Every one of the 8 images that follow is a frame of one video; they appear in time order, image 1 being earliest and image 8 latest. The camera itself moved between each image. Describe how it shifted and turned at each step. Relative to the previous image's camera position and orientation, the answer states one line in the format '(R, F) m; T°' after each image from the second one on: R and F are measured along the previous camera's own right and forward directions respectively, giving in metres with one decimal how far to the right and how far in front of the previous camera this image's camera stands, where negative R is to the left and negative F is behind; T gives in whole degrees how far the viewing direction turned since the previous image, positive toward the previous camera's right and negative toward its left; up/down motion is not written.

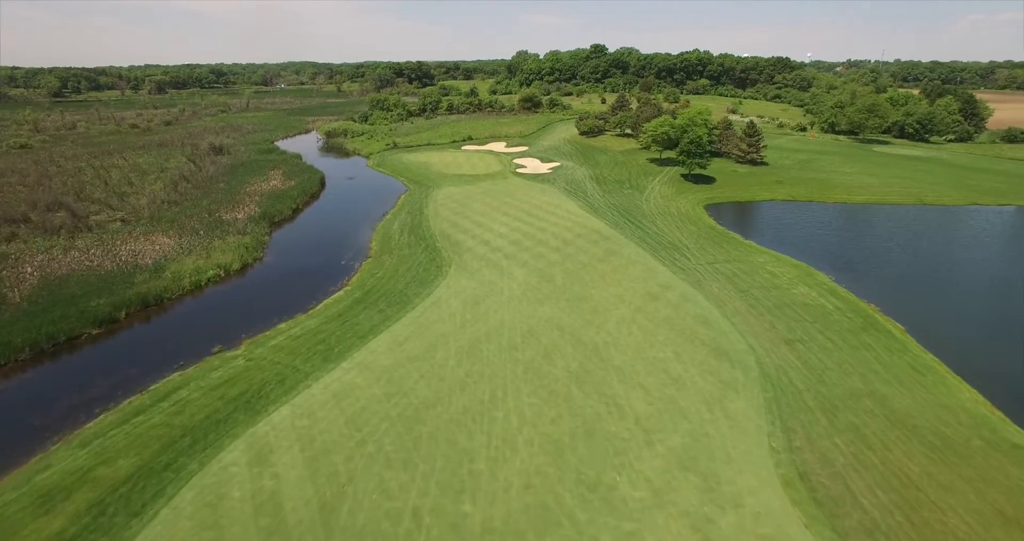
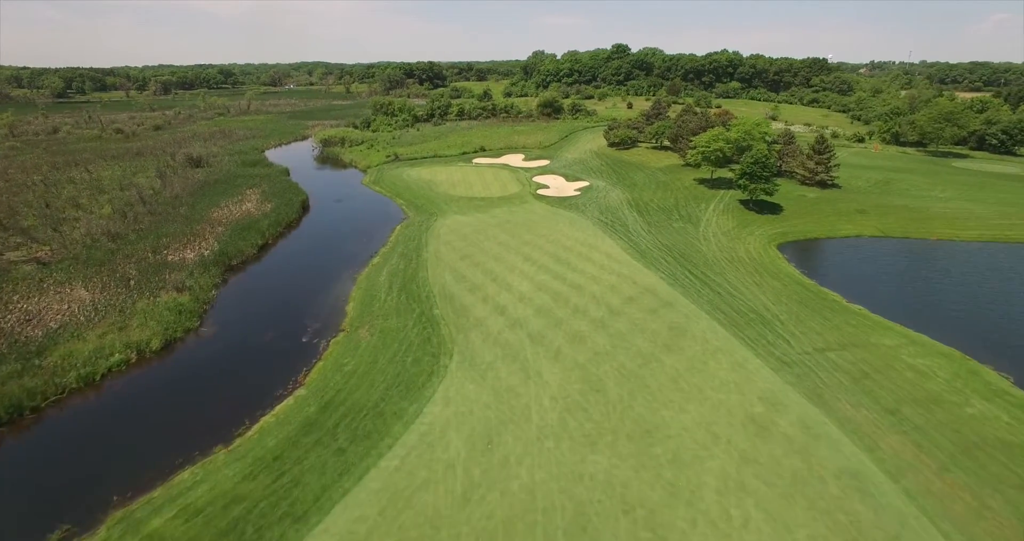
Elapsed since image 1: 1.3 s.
(-0.7, +11.5) m; -1°
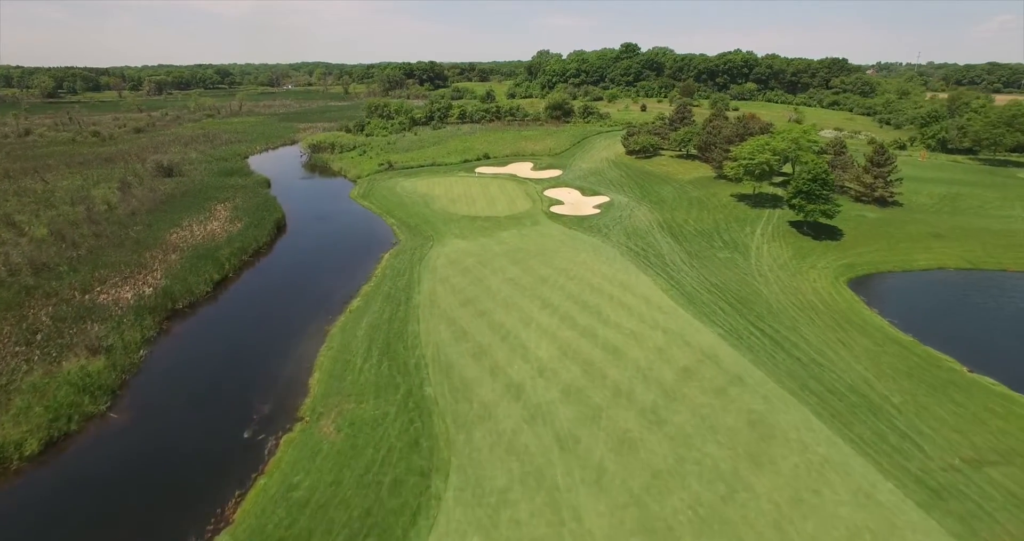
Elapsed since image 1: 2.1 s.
(-0.7, +8.1) m; 0°
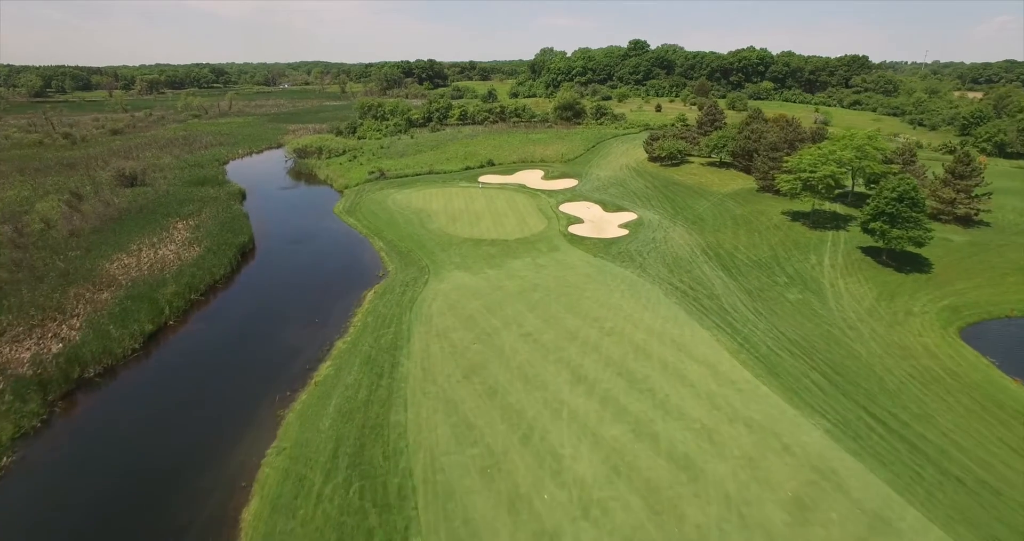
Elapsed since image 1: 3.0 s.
(-0.8, +8.1) m; 0°
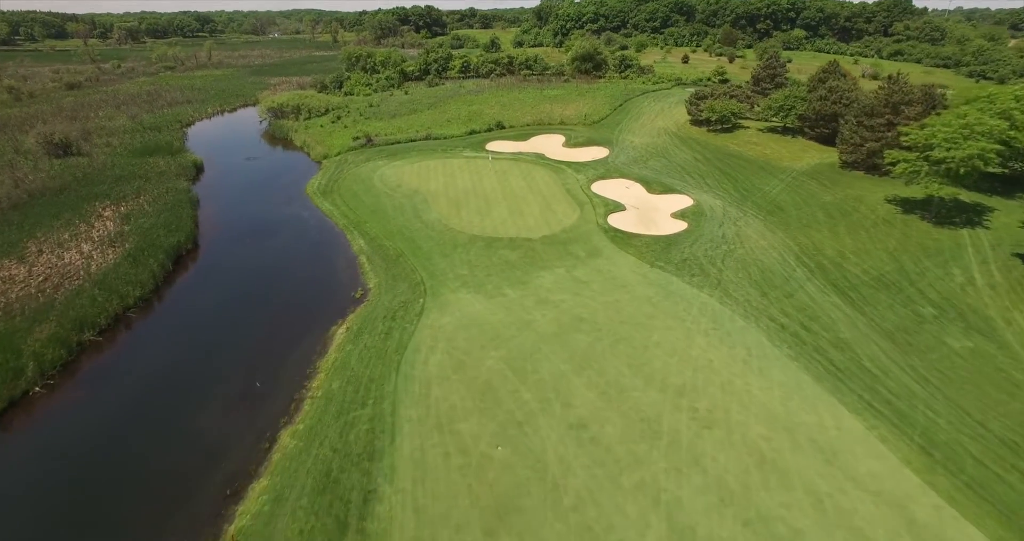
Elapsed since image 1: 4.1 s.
(-1.3, +10.4) m; 0°
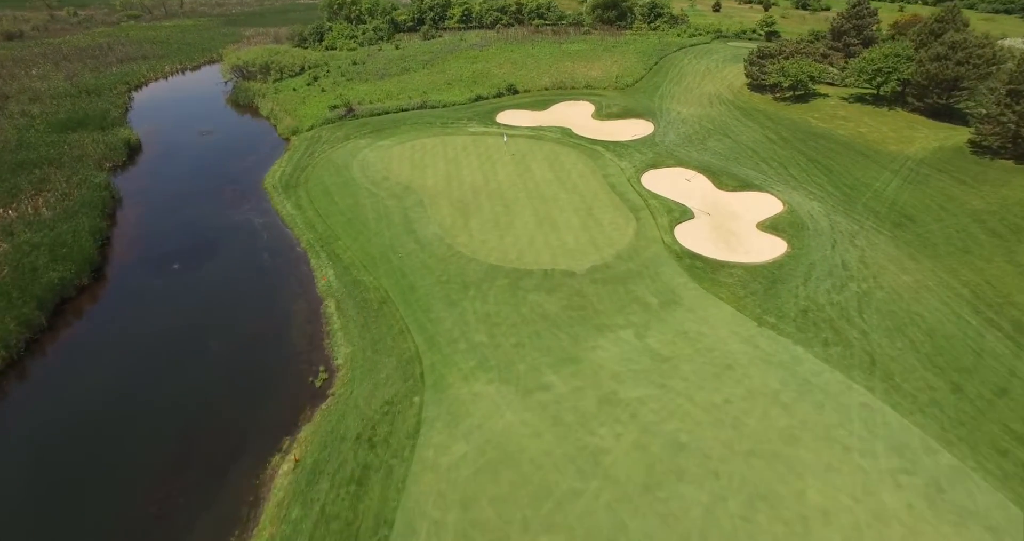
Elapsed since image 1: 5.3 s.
(-1.4, +9.7) m; 0°
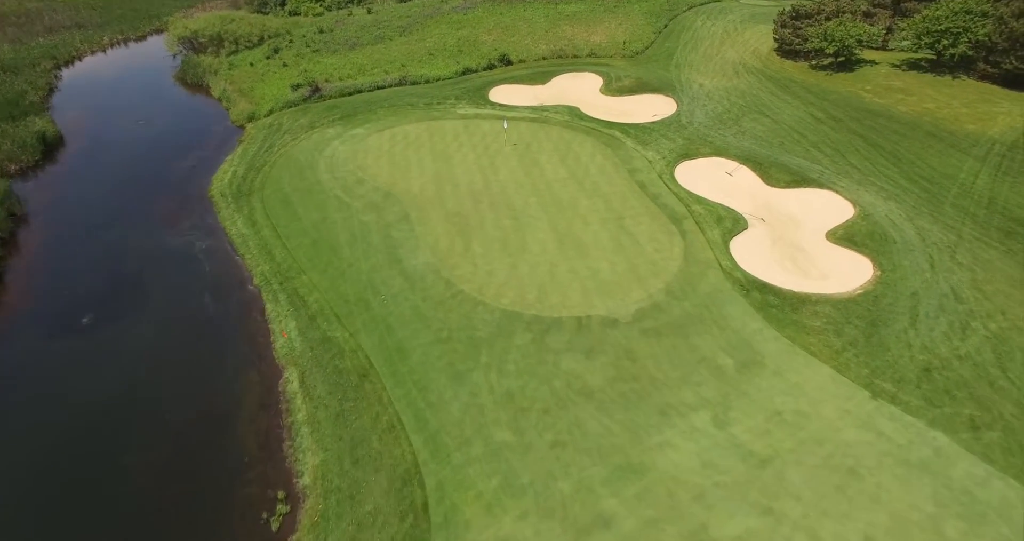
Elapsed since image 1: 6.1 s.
(-1.0, +5.5) m; +2°
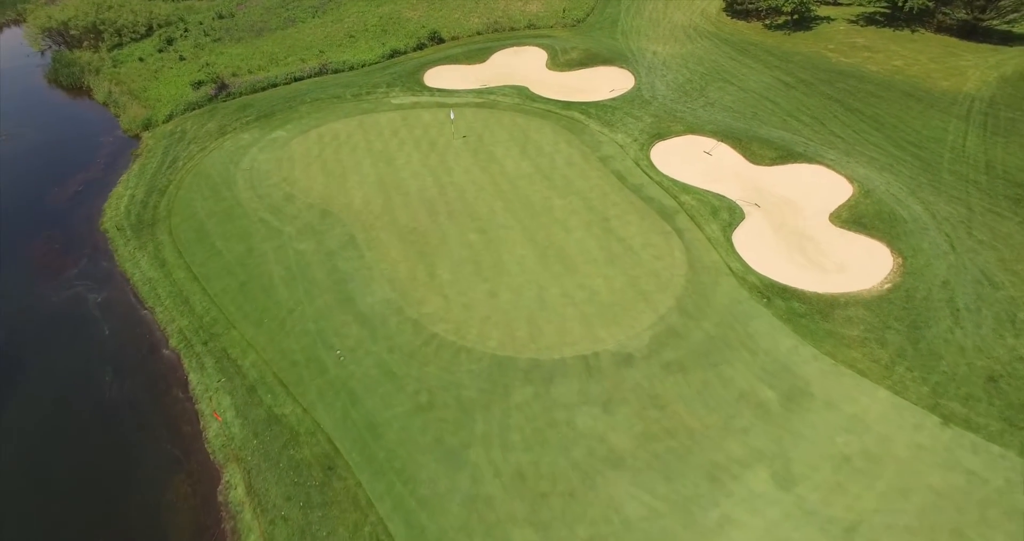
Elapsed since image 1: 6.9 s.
(-1.0, +3.2) m; +6°
